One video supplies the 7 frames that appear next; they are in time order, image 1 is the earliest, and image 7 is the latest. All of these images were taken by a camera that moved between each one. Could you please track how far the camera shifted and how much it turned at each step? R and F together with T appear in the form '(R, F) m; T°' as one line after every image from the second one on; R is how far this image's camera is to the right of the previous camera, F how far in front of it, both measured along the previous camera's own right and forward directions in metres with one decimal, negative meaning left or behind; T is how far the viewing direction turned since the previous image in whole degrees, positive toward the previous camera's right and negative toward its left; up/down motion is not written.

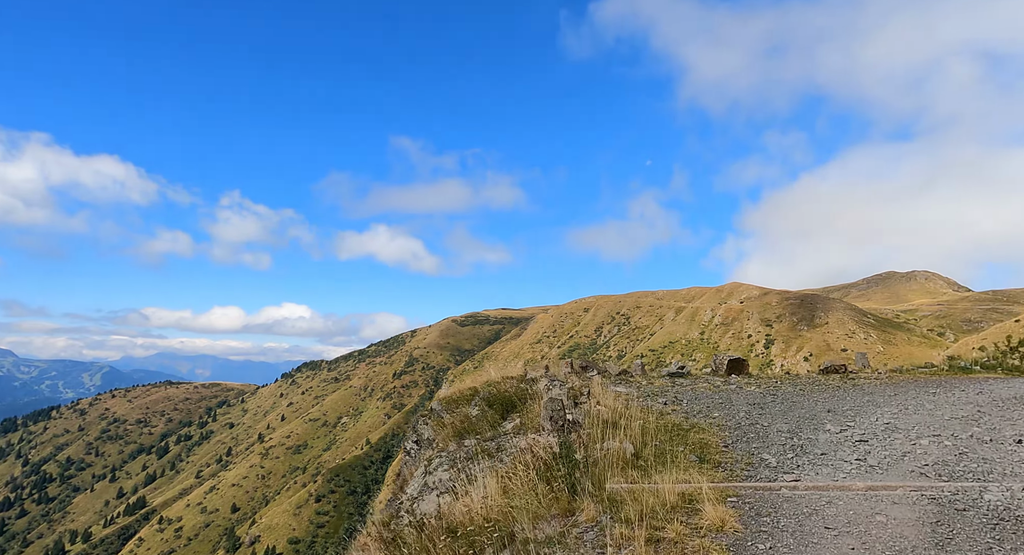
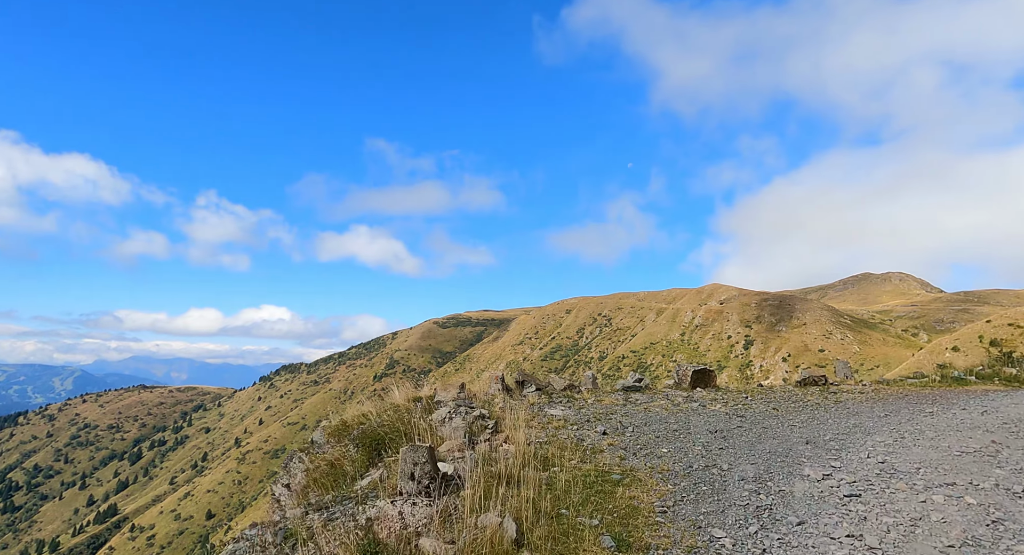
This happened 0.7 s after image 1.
(-0.4, -0.6) m; +2°
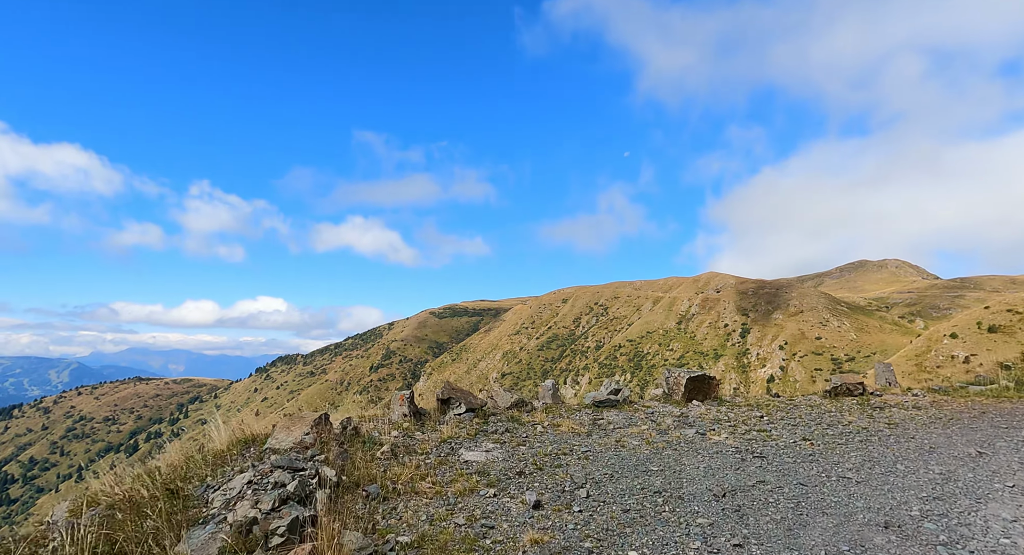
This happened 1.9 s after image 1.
(-0.1, +0.5) m; 0°
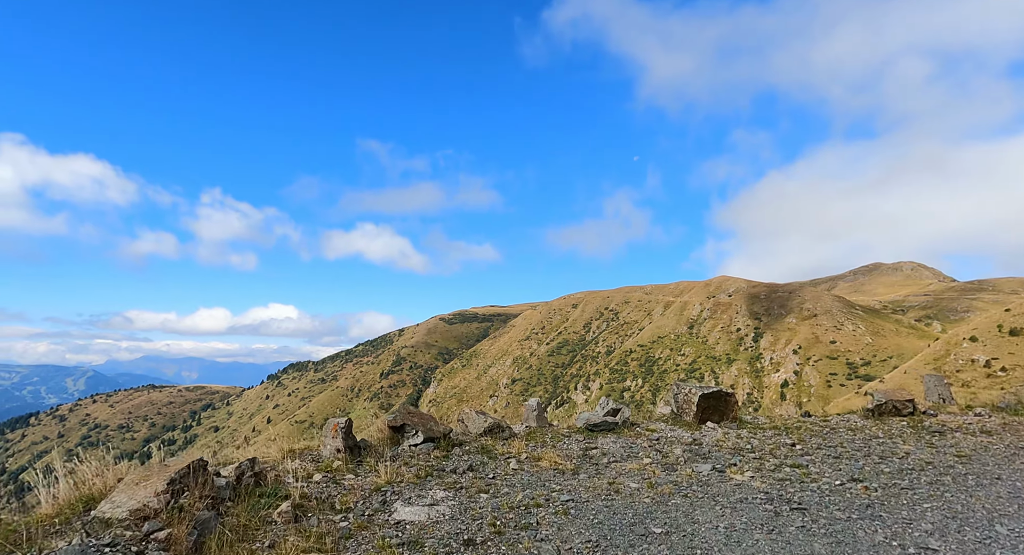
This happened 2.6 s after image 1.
(+0.1, +0.9) m; -1°
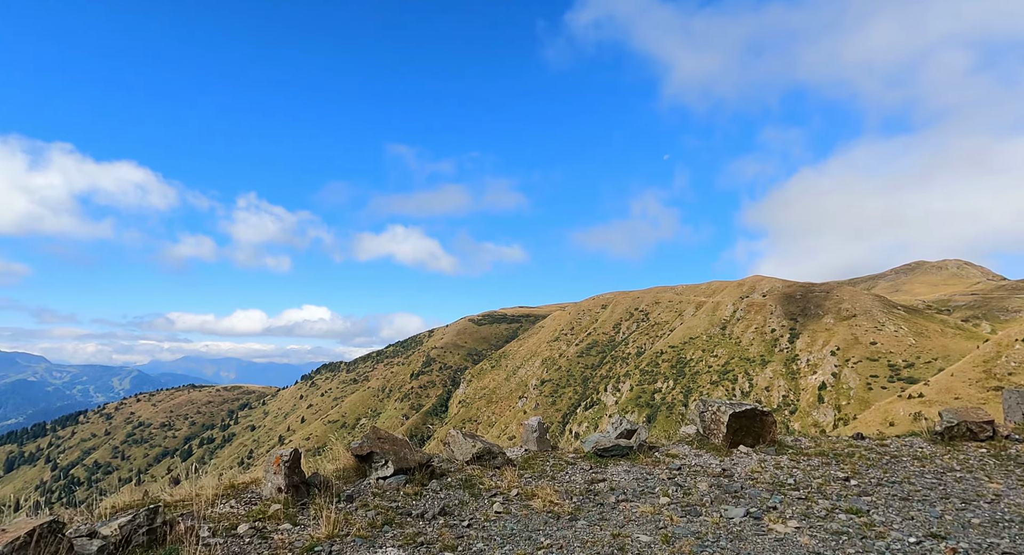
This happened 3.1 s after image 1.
(+0.2, +1.6) m; -2°
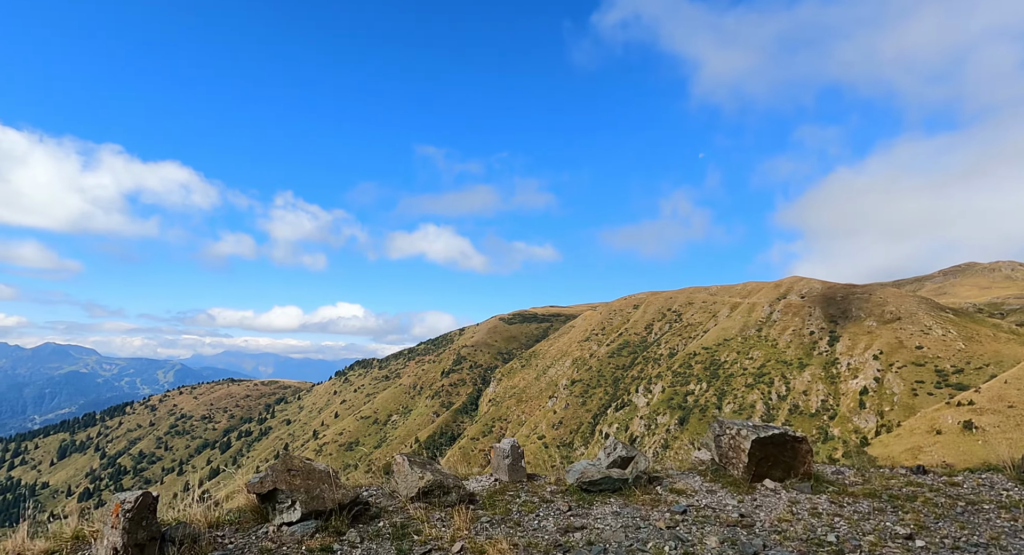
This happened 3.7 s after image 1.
(+0.1, +1.7) m; -3°
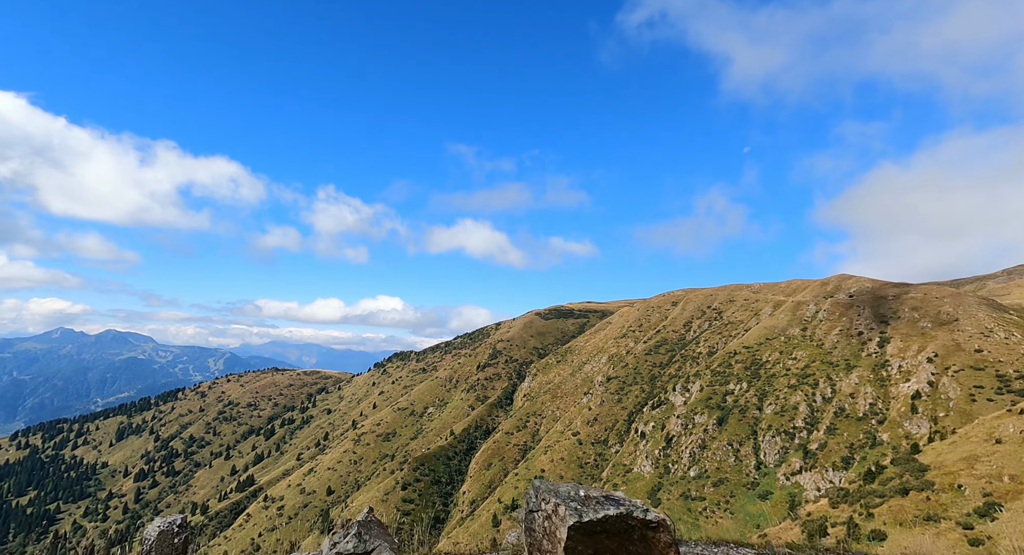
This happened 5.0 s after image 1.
(+0.2, +2.3) m; -3°
